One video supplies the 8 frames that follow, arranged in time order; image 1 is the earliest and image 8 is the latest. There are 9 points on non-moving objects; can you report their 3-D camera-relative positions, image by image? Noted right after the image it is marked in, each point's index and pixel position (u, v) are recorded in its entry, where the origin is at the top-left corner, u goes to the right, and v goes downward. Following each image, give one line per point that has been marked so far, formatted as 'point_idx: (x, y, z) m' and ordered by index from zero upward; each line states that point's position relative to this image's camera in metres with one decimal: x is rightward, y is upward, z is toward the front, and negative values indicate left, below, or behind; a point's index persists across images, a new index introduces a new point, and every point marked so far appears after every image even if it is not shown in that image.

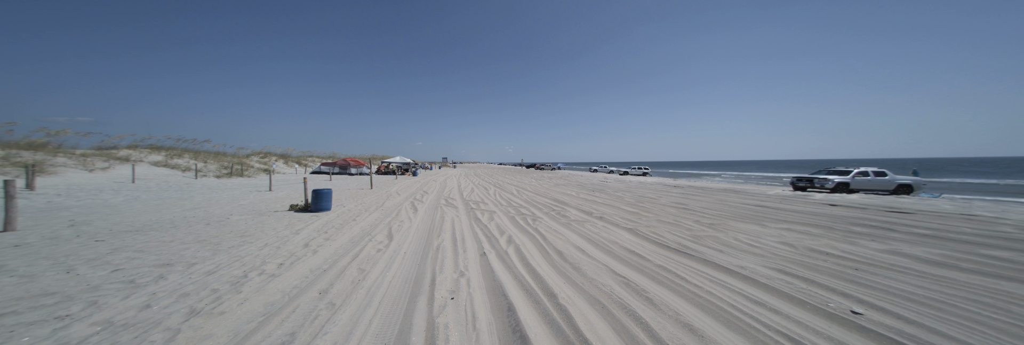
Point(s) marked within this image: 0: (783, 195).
0: (+11.8, -1.0, +10.2) m
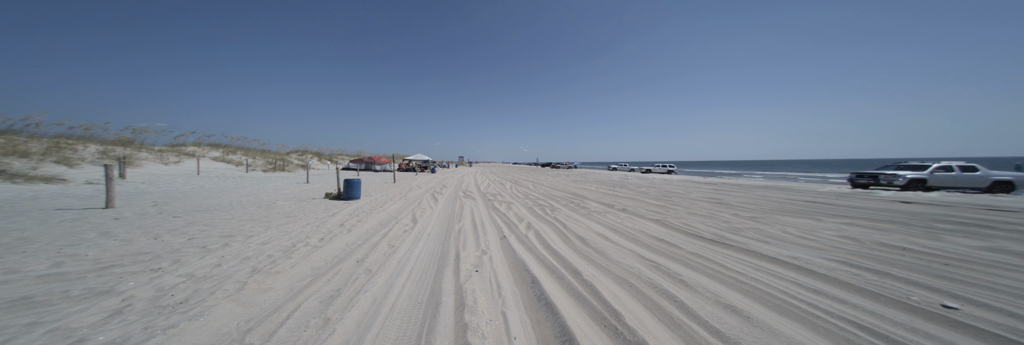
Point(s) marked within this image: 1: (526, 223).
0: (+12.7, -0.8, +9.3) m
1: (+0.3, -1.2, +5.6) m
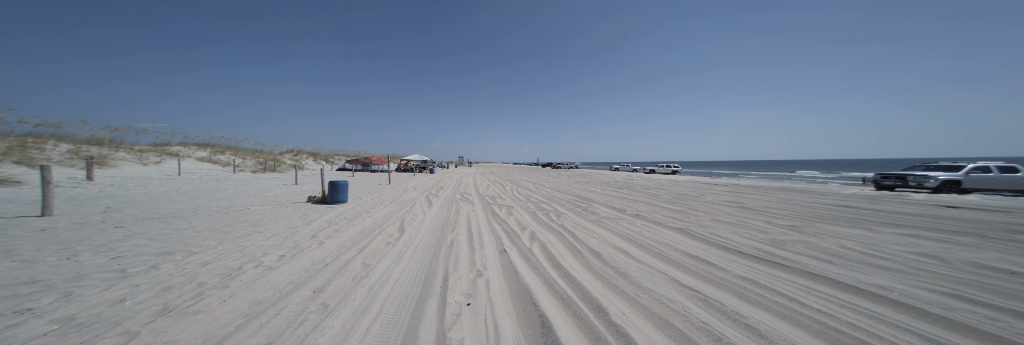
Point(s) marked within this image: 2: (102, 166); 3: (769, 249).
0: (+12.7, -0.8, +8.6) m
1: (+0.4, -1.2, +4.9) m
2: (-15.8, +0.2, +9.1) m
3: (+3.9, -1.2, +3.6) m
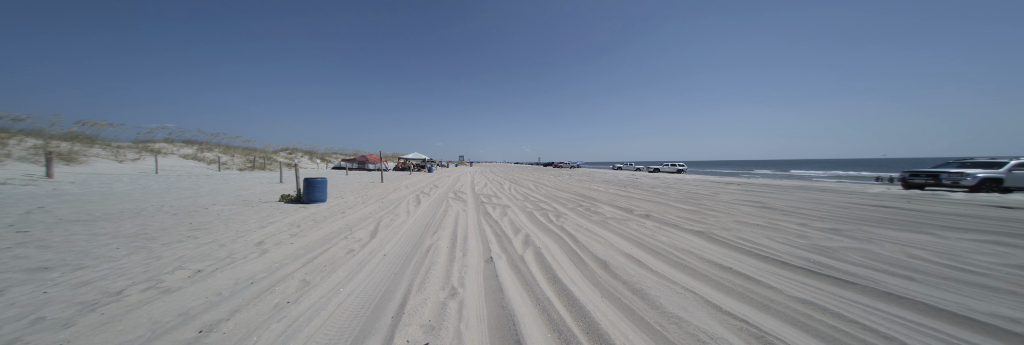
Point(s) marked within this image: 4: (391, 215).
0: (+12.6, -0.7, +7.8) m
1: (+0.2, -1.1, +4.2) m
2: (-15.9, +0.4, +8.6) m
3: (+3.7, -1.0, +2.9) m
4: (-2.7, -0.9, +5.3) m
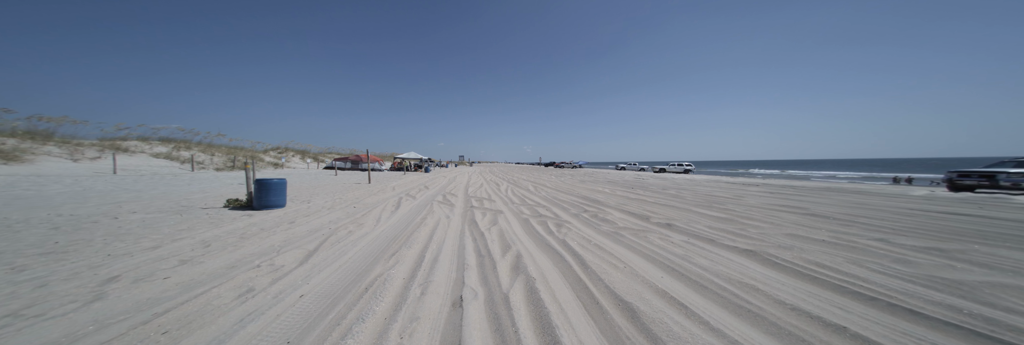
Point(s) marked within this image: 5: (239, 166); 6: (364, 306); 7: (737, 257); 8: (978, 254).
0: (+12.5, -0.7, +6.8) m
1: (0.0, -1.1, +3.2) m
2: (-16.1, +0.3, +7.6) m
3: (+3.6, -1.0, +1.9) m
4: (-2.8, -0.9, +4.3) m
5: (-16.8, +0.4, +14.6) m
6: (-1.2, -1.1, +1.9) m
7: (+2.9, -1.1, +3.1) m
8: (+5.4, -0.9, +2.8) m
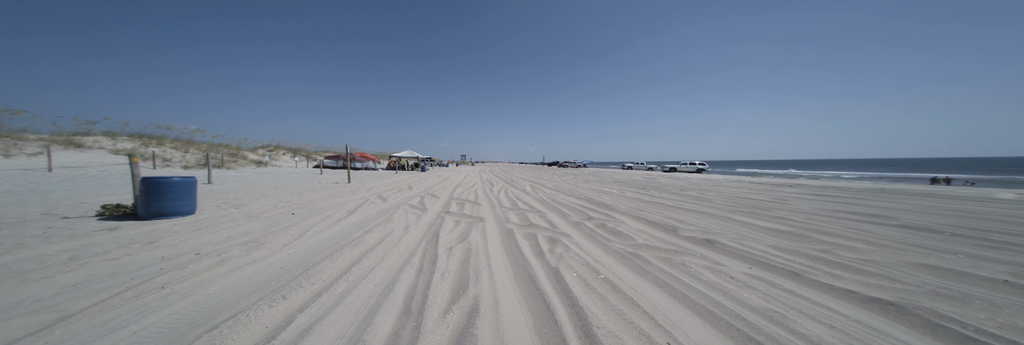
0: (+12.2, -0.6, +5.2) m
1: (-0.3, -1.0, +1.8) m
2: (-16.4, +0.4, +6.5) m
3: (+3.2, -1.0, +0.4) m
4: (-3.2, -0.9, +3.0) m
5: (-17.0, +0.5, +13.5) m
6: (-1.6, -1.0, +0.5) m
7: (+2.5, -1.0, +1.7) m
8: (+5.0, -0.8, +1.3) m
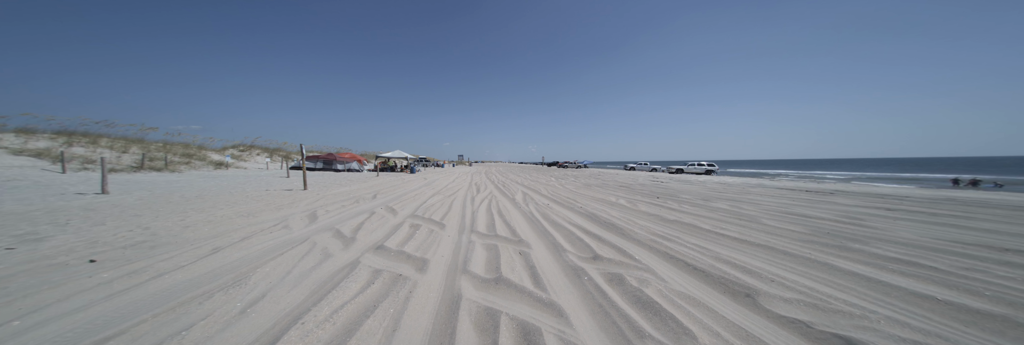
0: (+11.7, -0.9, +3.4) m
1: (-0.8, -1.3, 0.0) m
2: (-16.9, +0.2, +4.6) m
3: (+2.7, -1.2, -1.4) m
4: (-3.7, -1.1, +1.1) m
5: (-17.5, +0.3, +11.6) m
6: (-2.1, -1.2, -1.4) m
7: (+2.0, -1.2, -0.2) m
8: (+4.5, -1.1, -0.5) m
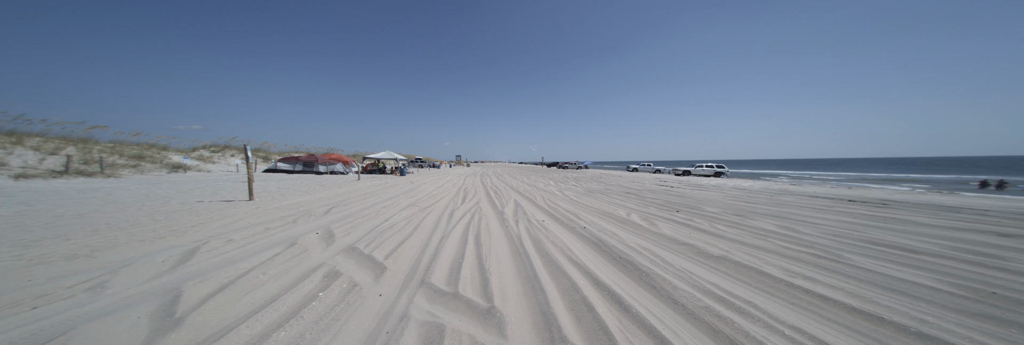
0: (+11.3, -1.1, +1.6) m
1: (-1.2, -1.5, -1.8) m
2: (-17.3, 0.0, +2.9) m
3: (+2.3, -1.5, -3.2) m
4: (-4.1, -1.3, -0.6) m
5: (-17.9, +0.1, +9.9) m
6: (-2.5, -1.5, -3.1) m
7: (+1.6, -1.5, -1.9) m
8: (+4.1, -1.3, -2.3) m
